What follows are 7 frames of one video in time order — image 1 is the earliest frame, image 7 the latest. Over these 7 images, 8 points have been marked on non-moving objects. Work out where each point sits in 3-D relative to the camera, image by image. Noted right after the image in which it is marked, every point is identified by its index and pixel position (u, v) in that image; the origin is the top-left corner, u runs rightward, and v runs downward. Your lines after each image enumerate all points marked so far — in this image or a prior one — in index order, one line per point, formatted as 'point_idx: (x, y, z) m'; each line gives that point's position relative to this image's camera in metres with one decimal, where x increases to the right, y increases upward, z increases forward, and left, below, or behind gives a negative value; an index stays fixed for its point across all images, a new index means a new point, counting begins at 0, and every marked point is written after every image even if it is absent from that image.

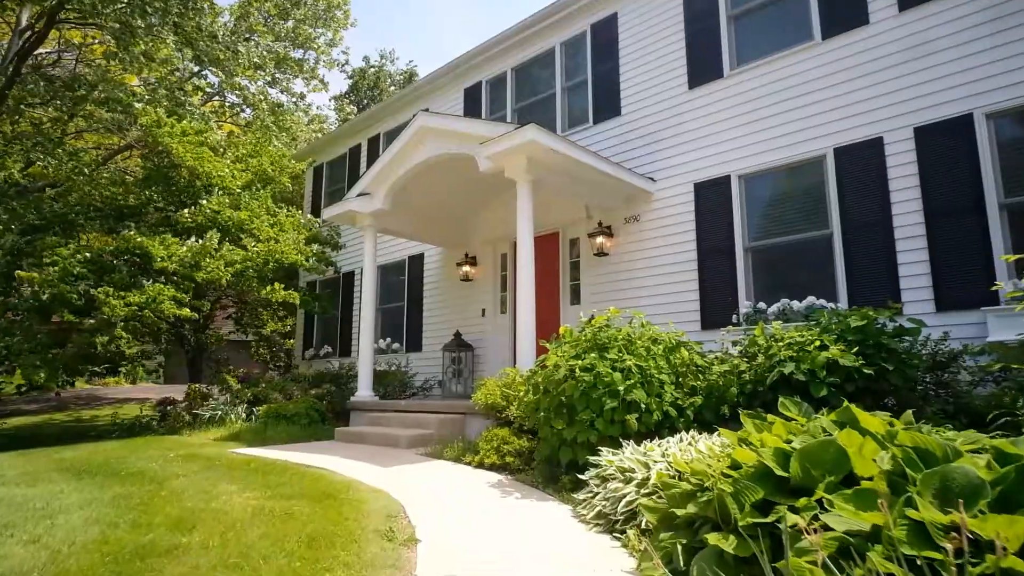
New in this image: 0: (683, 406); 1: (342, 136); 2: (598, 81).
0: (+1.1, -0.8, +3.9) m
1: (-3.6, +3.2, +12.8) m
2: (+1.1, +2.8, +8.1) m
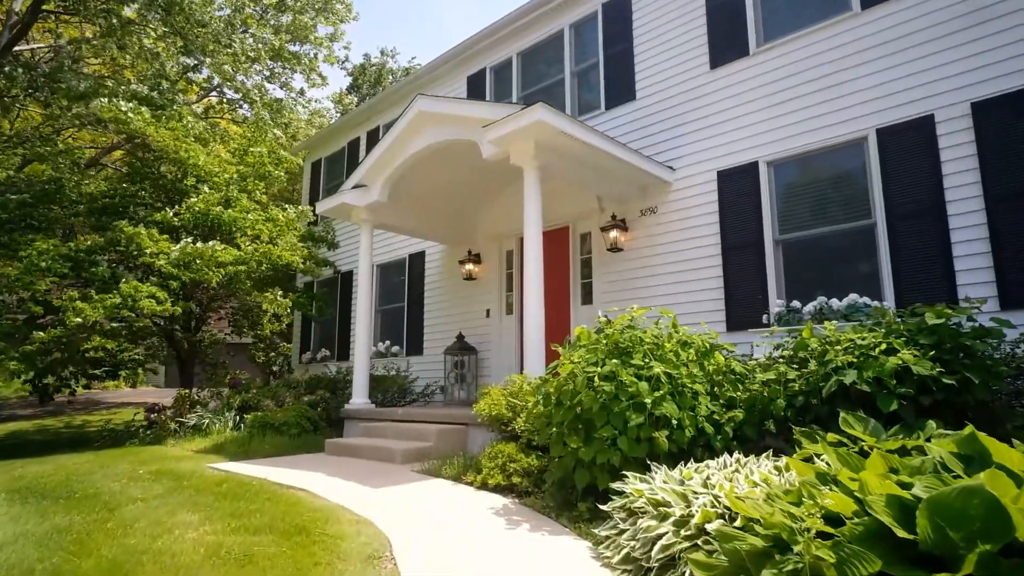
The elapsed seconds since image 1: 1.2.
0: (+1.1, -0.7, +3.3) m
1: (-3.5, +3.2, +12.3) m
2: (+1.2, +2.8, +7.5) m
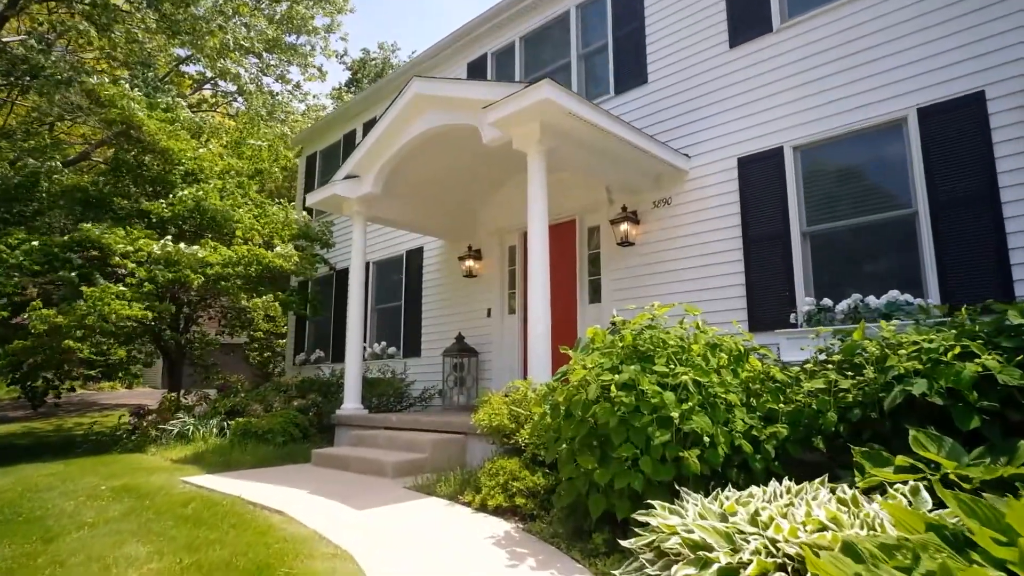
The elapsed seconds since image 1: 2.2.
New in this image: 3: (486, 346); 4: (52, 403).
0: (+1.1, -0.7, +2.8) m
1: (-3.4, +3.2, +11.8) m
2: (+1.2, +2.8, +7.0) m
3: (-0.3, -0.7, +7.7) m
4: (-13.6, -3.4, +18.0) m
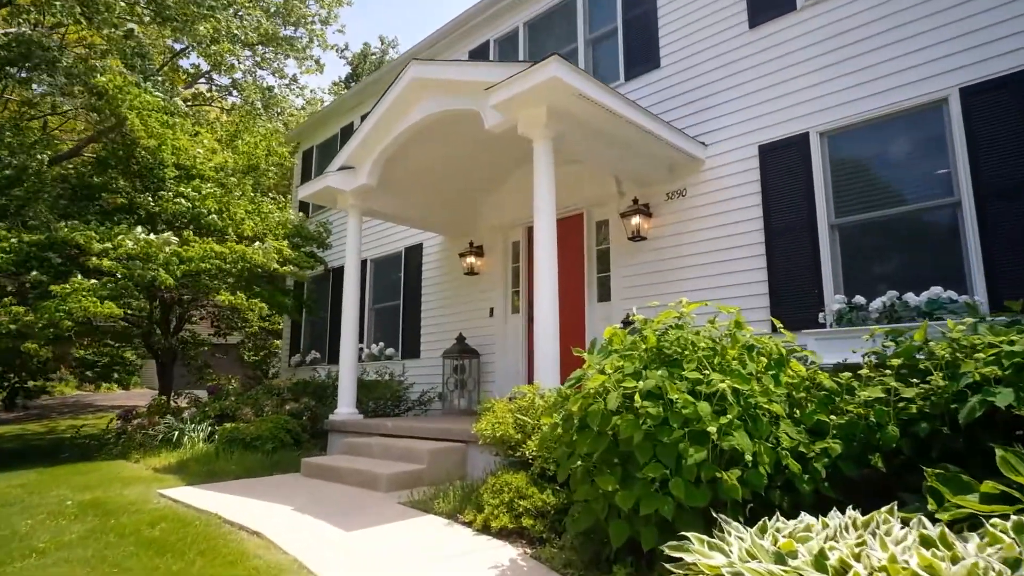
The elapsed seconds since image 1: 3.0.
0: (+1.2, -0.7, +2.4) m
1: (-3.4, +3.3, +11.4) m
2: (+1.3, +2.8, +6.6) m
3: (-0.3, -0.7, +7.3) m
4: (-13.6, -3.4, +17.6) m
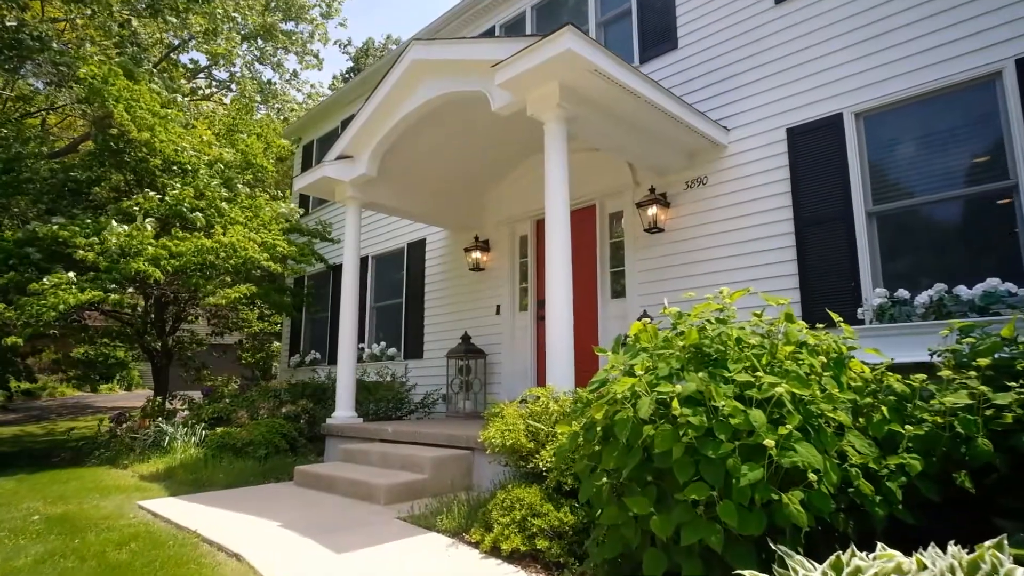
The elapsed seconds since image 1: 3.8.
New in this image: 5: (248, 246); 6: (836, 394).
0: (+1.2, -0.6, +2.0) m
1: (-3.2, +3.3, +11.1) m
2: (+1.4, +2.9, +6.2) m
3: (-0.2, -0.7, +6.9) m
4: (-13.4, -3.4, +17.3) m
5: (-3.7, +0.6, +8.7) m
6: (+1.1, -0.4, +2.1) m
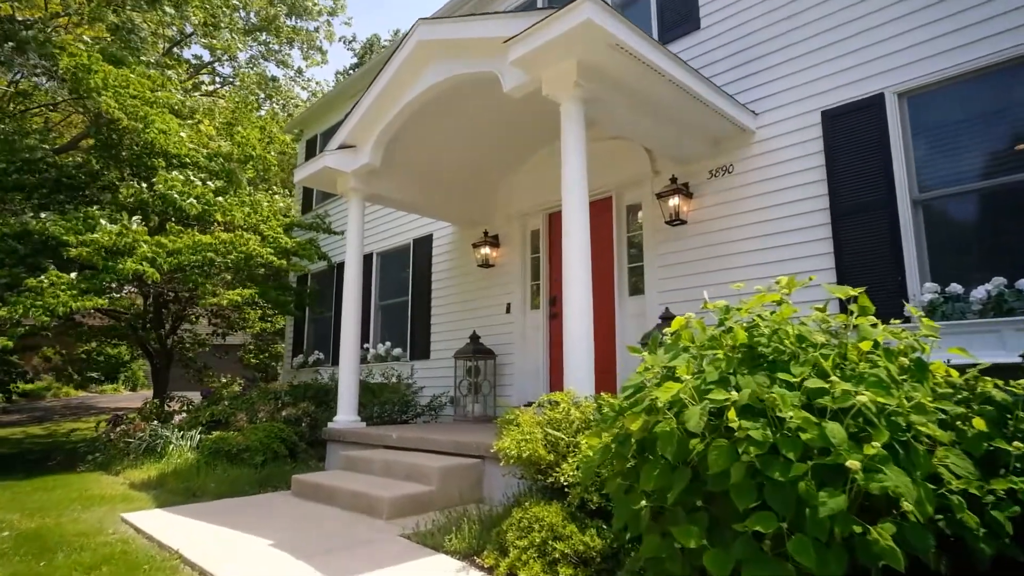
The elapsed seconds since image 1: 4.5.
0: (+1.3, -0.6, +1.7) m
1: (-3.1, +3.3, +10.8) m
2: (+1.5, +2.9, +5.9) m
3: (-0.1, -0.6, +6.6) m
4: (-13.2, -3.4, +17.1) m
5: (-3.6, +0.6, +8.4) m
6: (+1.2, -0.3, +1.8) m
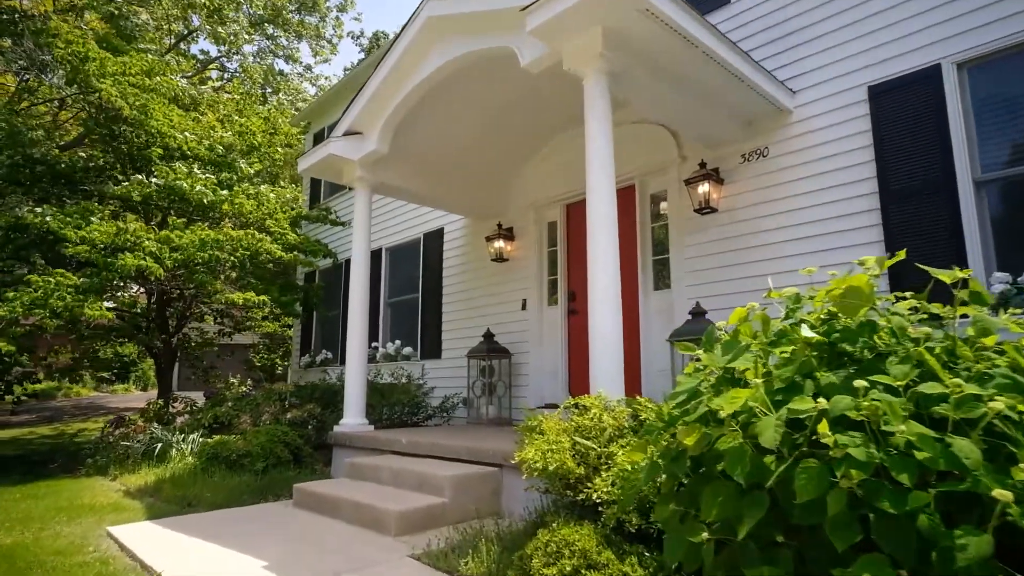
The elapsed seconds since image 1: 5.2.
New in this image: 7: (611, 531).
0: (+1.4, -0.5, +1.3) m
1: (-2.9, +3.4, +10.5) m
2: (+1.6, +3.0, +5.5) m
3: (+0.1, -0.6, +6.2) m
4: (-12.8, -3.3, +17.0) m
5: (-3.4, +0.7, +8.1) m
6: (+1.3, -0.3, +1.4) m
7: (+0.4, -0.9, +2.3) m
